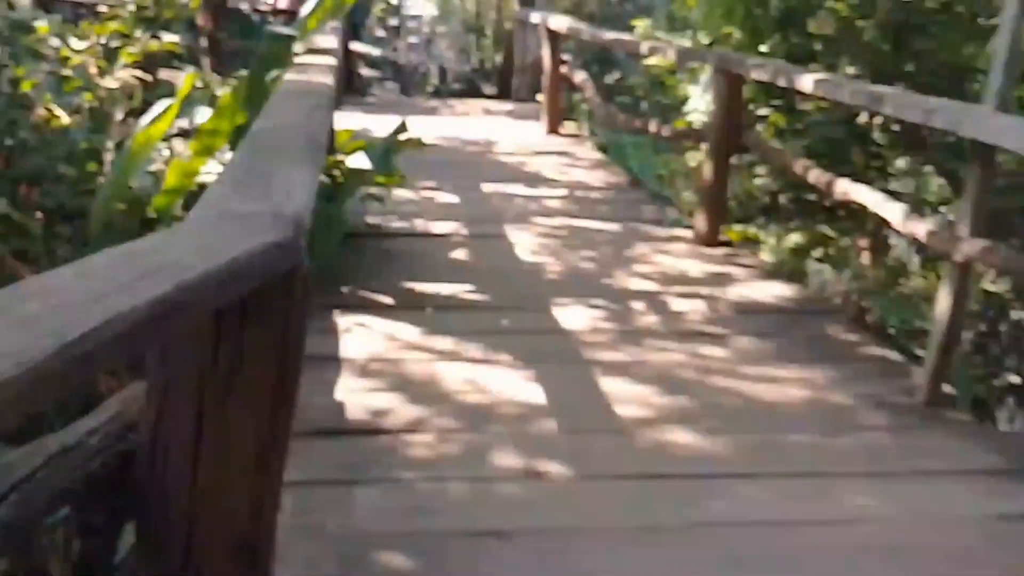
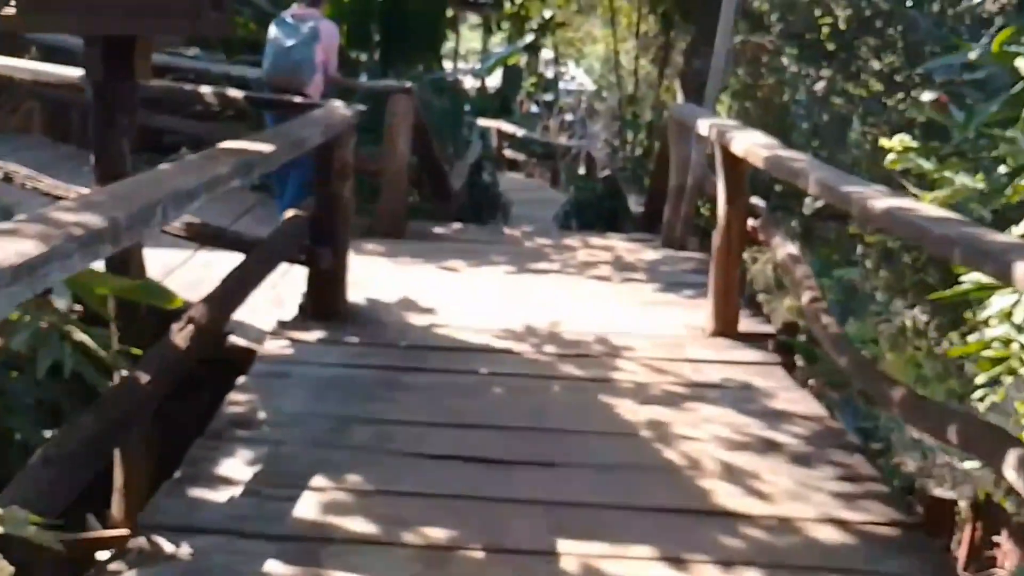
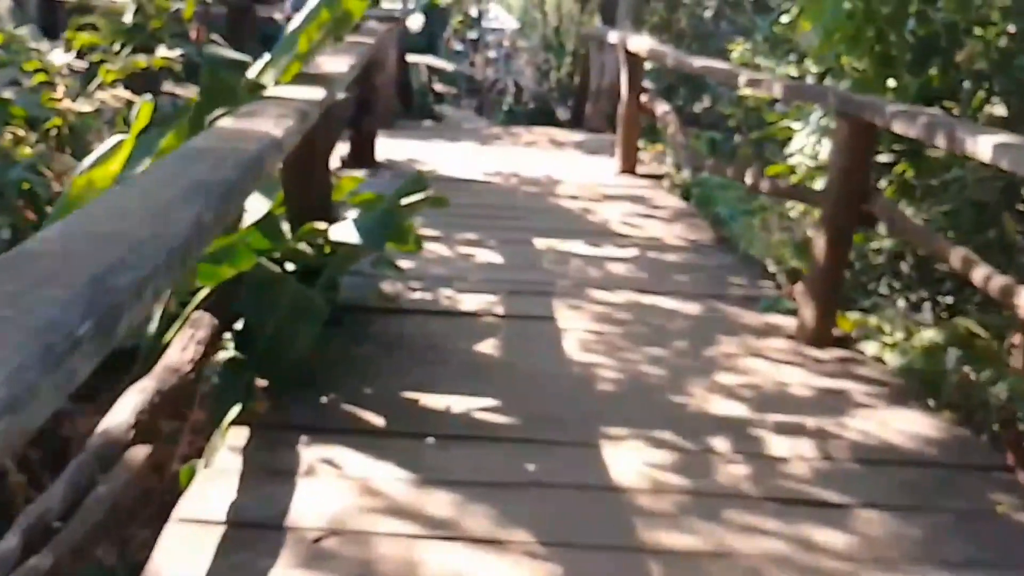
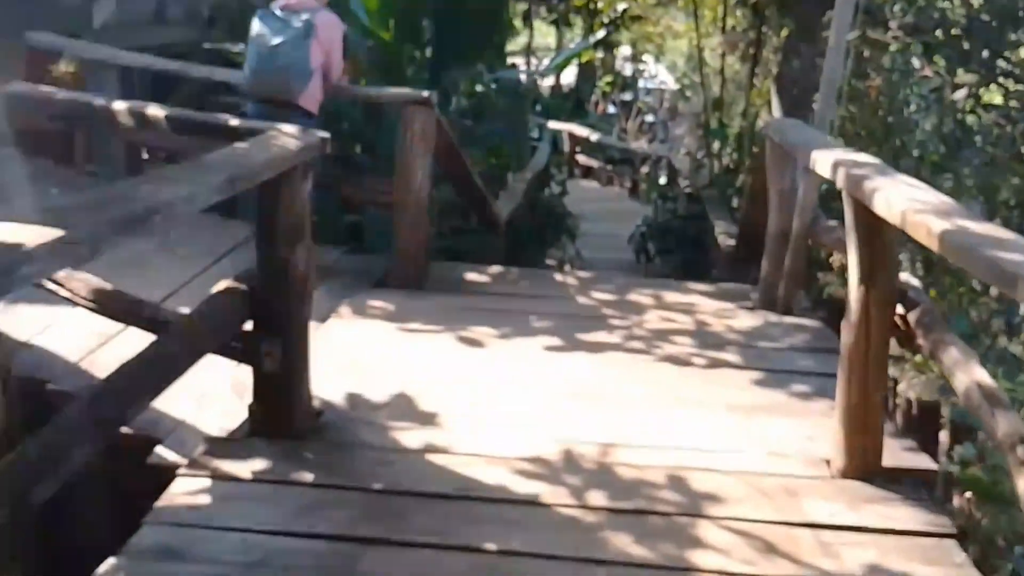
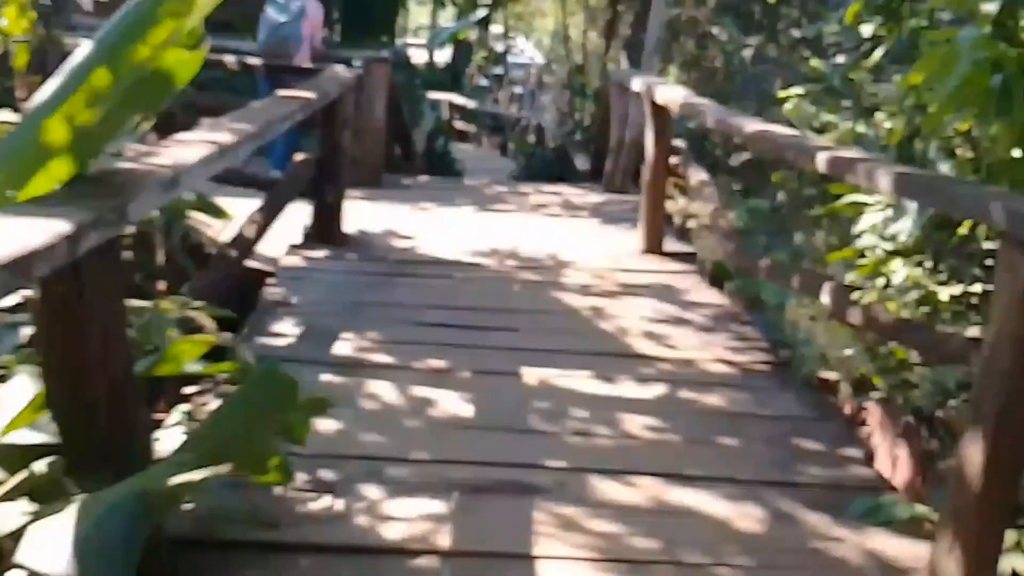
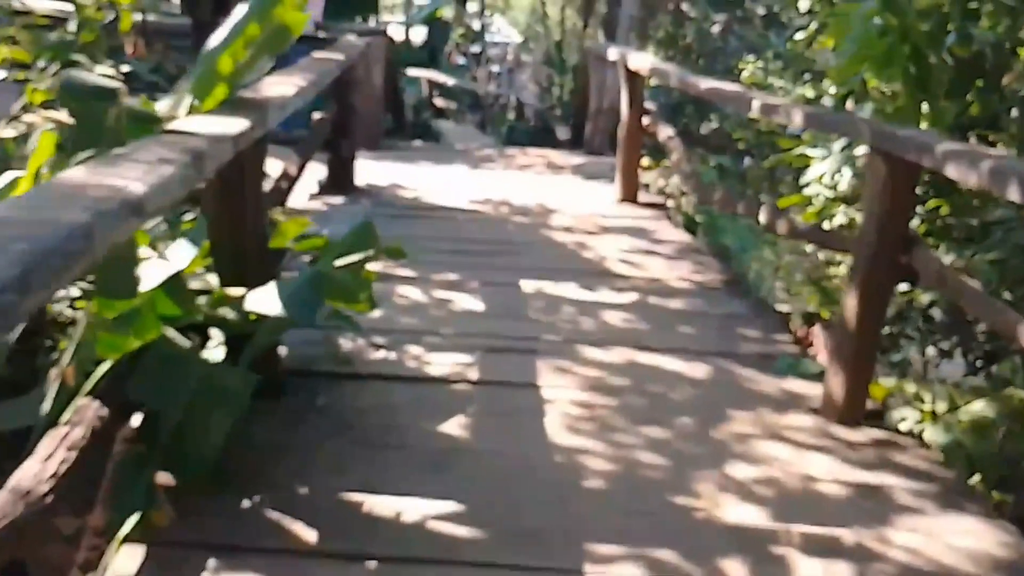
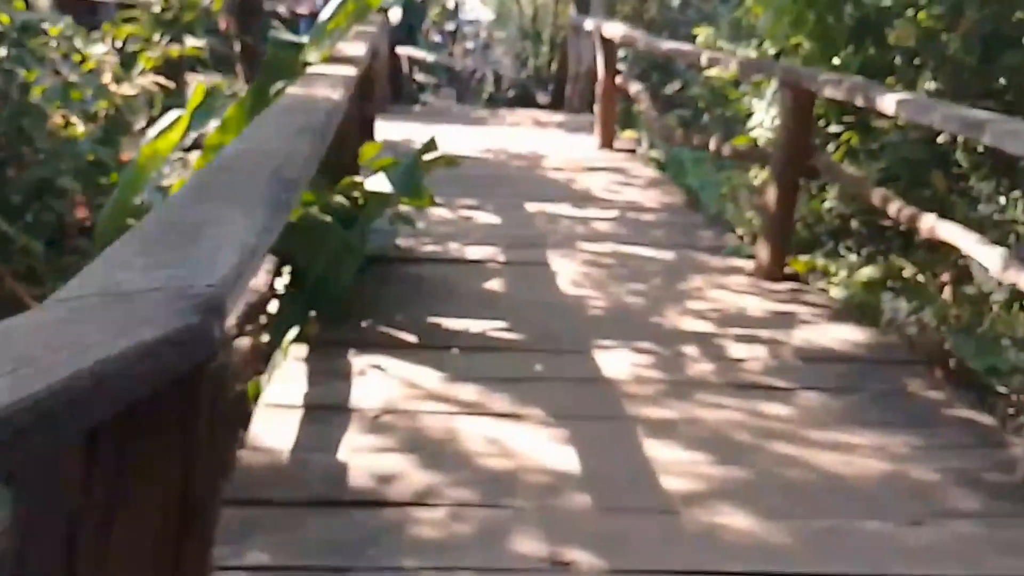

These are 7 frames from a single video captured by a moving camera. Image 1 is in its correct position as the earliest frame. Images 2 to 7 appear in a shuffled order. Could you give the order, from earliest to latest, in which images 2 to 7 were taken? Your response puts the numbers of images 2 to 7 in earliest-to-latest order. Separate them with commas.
7, 3, 6, 5, 2, 4
